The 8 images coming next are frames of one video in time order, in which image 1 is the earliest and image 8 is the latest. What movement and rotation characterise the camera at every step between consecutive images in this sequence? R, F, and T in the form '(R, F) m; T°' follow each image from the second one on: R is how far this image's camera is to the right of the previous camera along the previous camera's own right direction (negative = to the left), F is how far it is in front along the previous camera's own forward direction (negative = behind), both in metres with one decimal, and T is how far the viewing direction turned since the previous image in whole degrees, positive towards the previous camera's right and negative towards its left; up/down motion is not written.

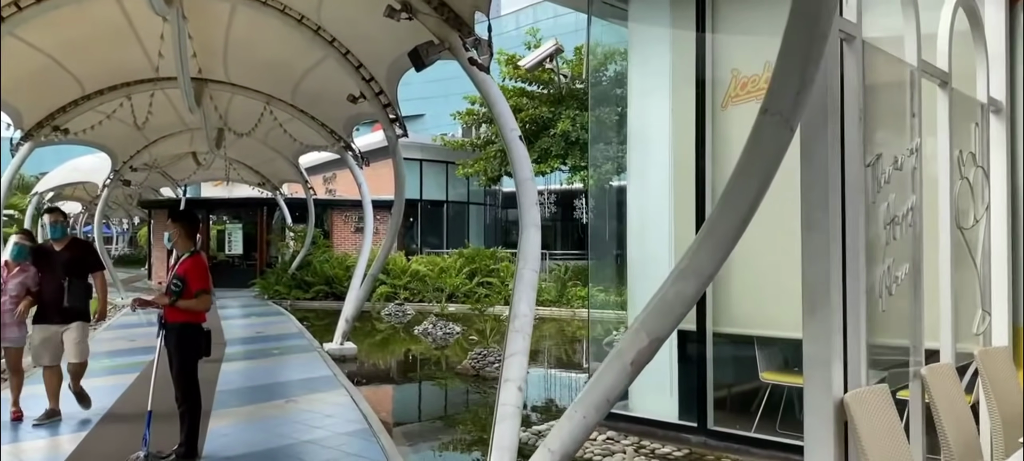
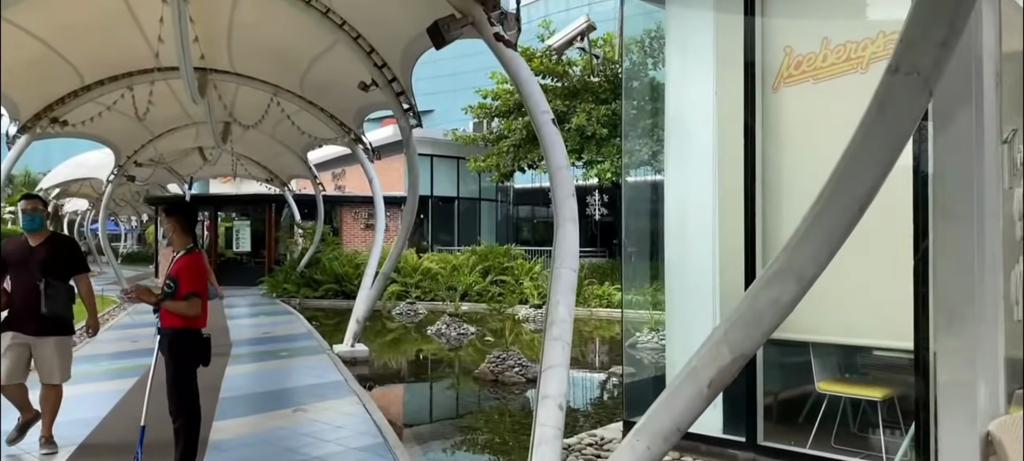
(-0.1, +0.4) m; -1°
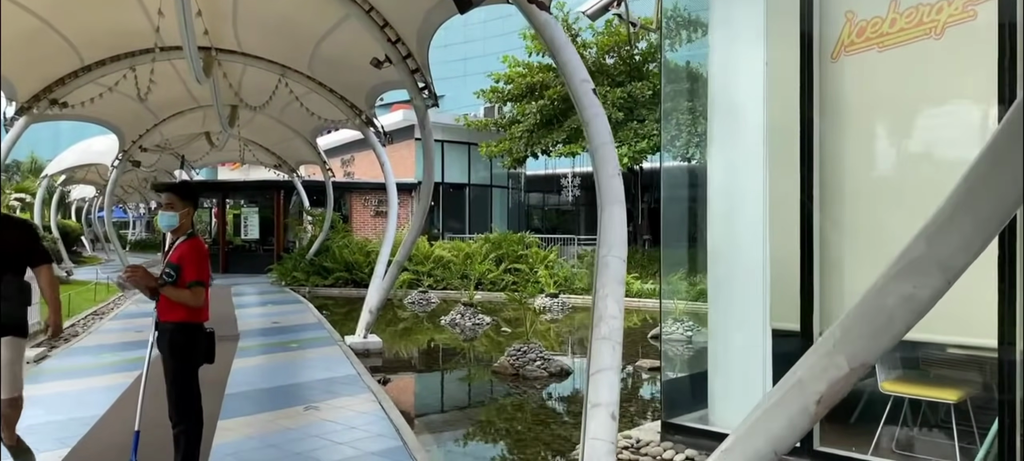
(-0.1, +0.4) m; -1°
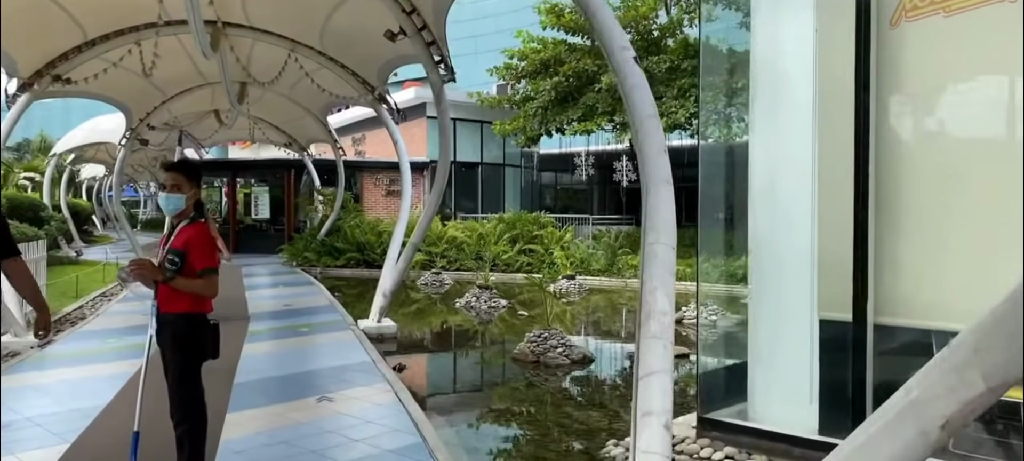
(-0.1, +0.3) m; -1°
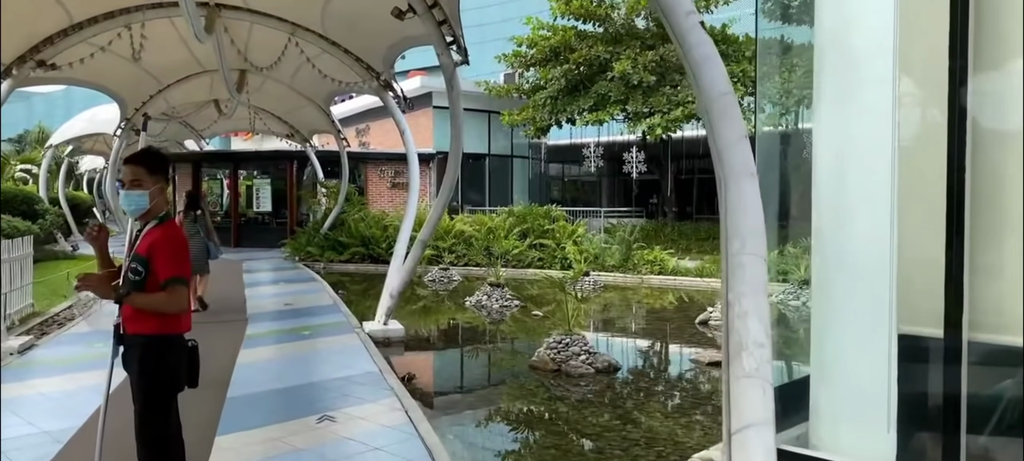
(-0.1, +0.5) m; 0°
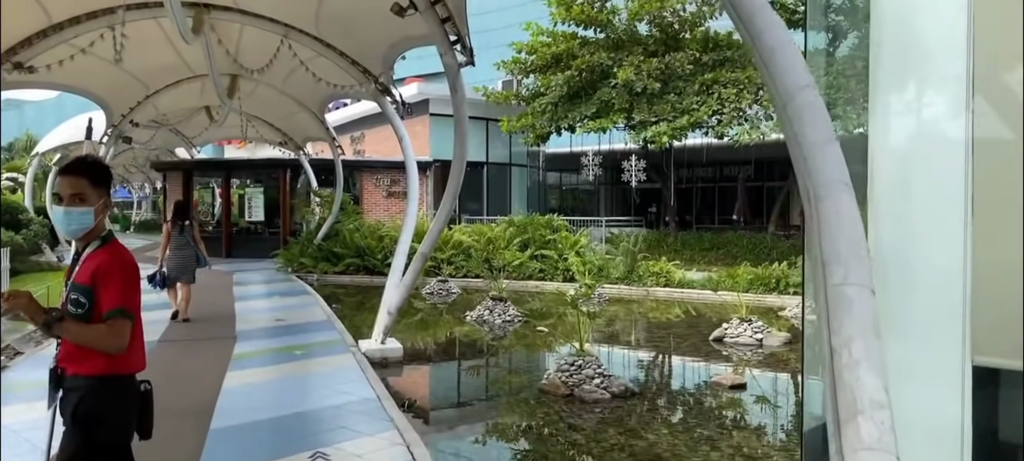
(-0.1, +0.4) m; 0°
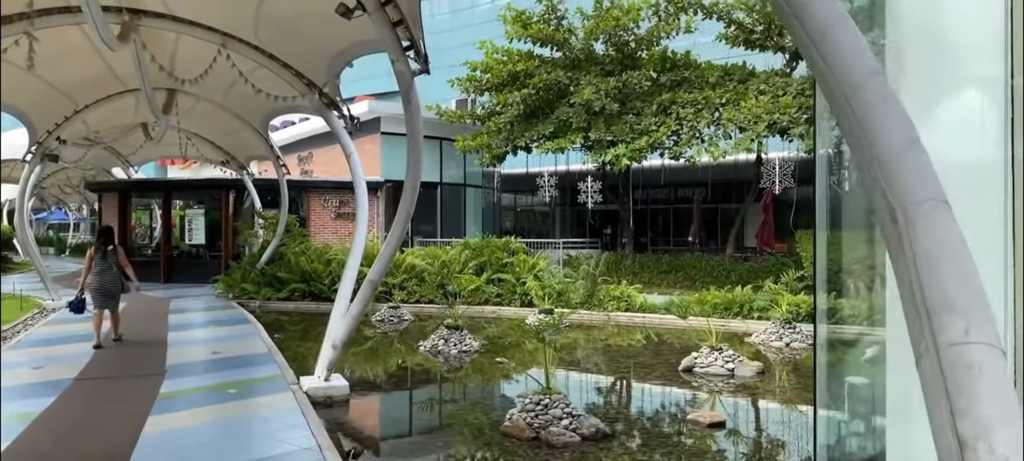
(0.0, +0.5) m; +3°
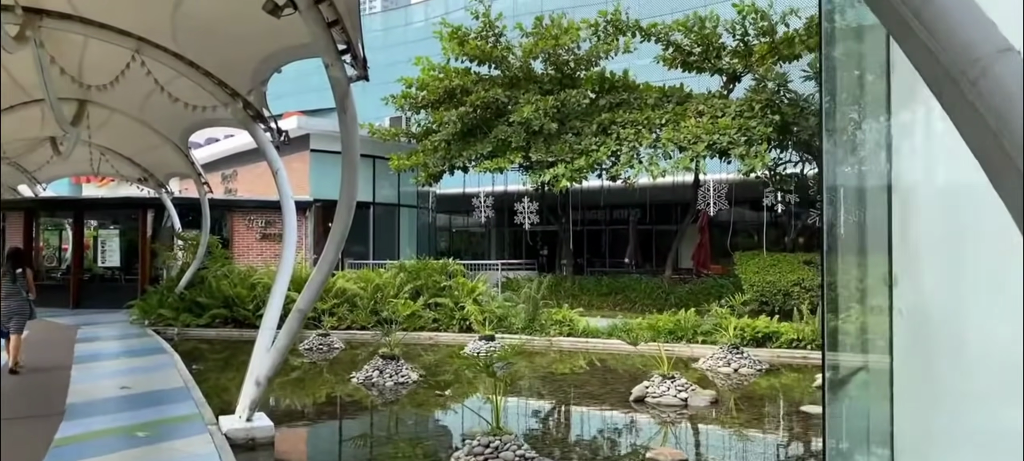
(-0.1, +0.4) m; +5°
